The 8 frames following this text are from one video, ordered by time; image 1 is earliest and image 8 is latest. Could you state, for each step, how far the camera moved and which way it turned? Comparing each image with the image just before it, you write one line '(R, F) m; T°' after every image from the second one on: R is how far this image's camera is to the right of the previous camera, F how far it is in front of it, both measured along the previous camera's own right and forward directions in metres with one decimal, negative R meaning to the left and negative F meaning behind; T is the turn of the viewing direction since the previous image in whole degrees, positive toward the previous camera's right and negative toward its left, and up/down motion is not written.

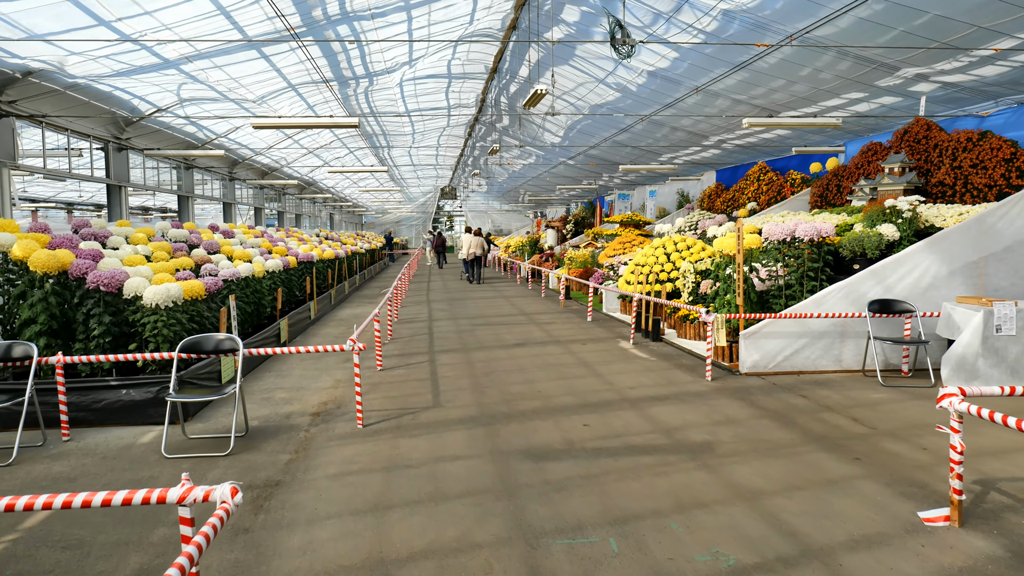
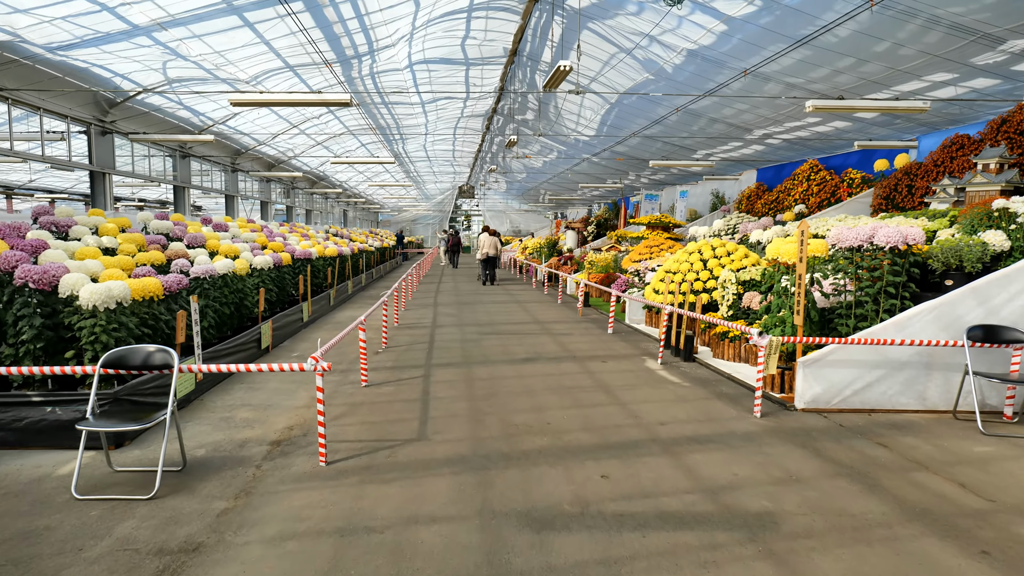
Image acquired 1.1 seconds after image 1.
(+0.1, +0.9) m; -2°
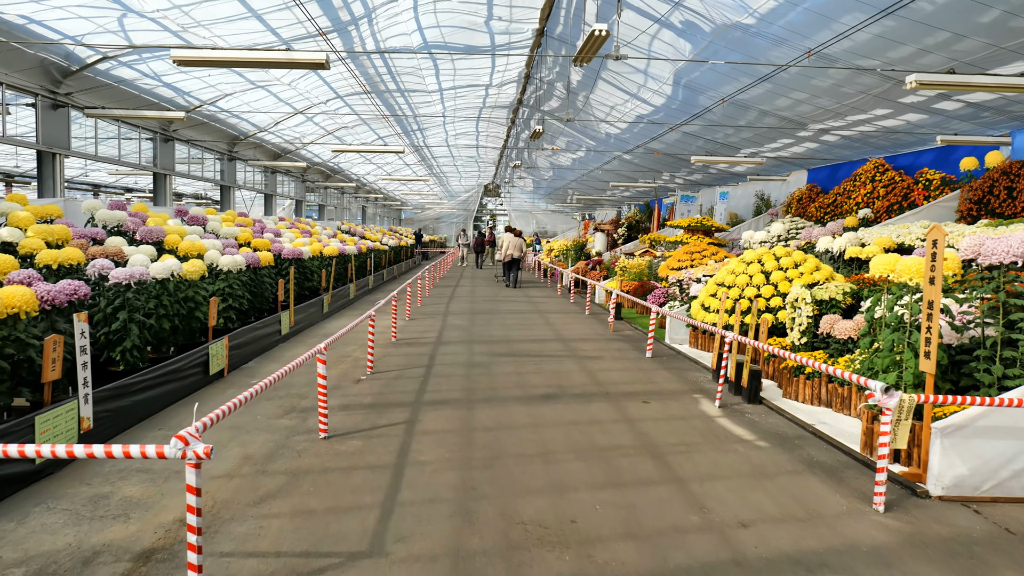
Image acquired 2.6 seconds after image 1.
(+0.1, +1.5) m; -2°
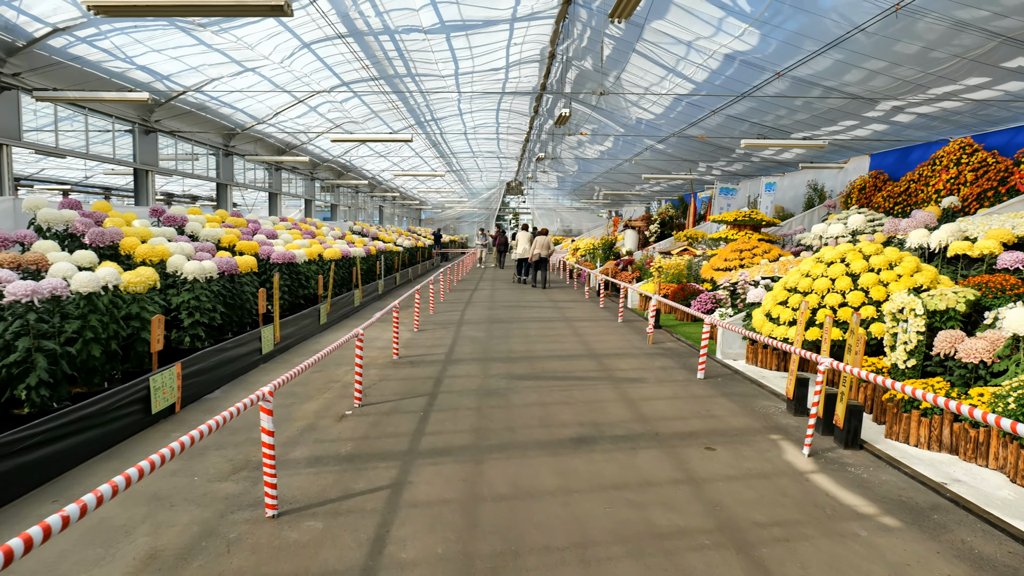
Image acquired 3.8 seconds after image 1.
(0.0, +1.2) m; -2°
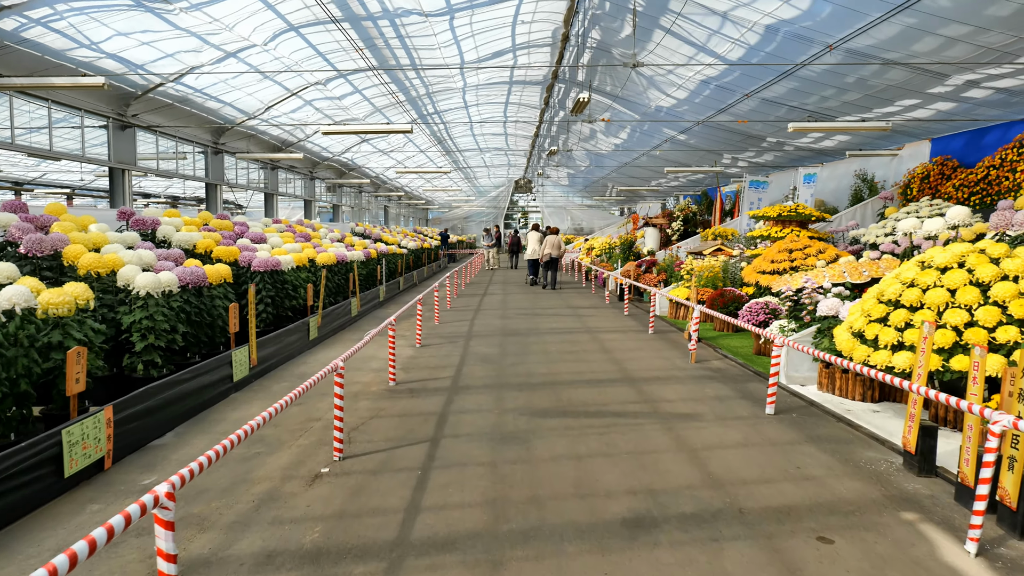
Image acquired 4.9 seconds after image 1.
(-0.1, +1.3) m; -1°
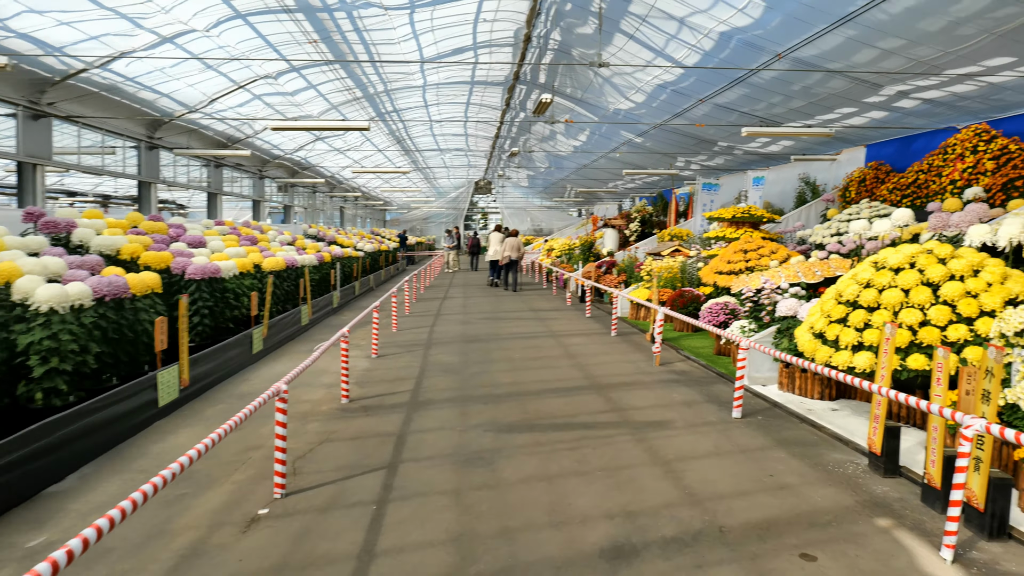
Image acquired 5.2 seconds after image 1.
(0.0, +0.2) m; +4°
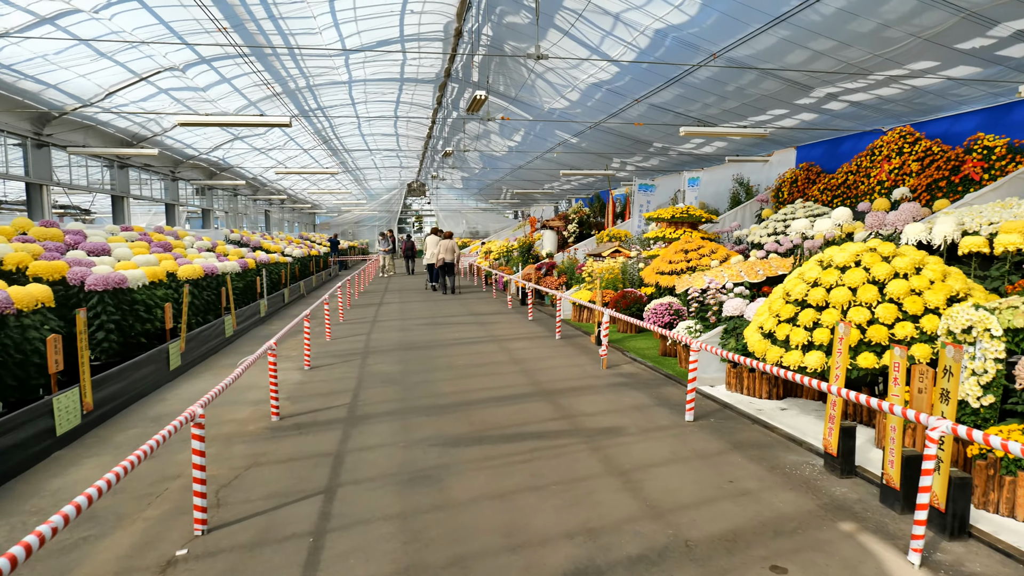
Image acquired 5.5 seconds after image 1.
(-0.1, +0.2) m; +6°
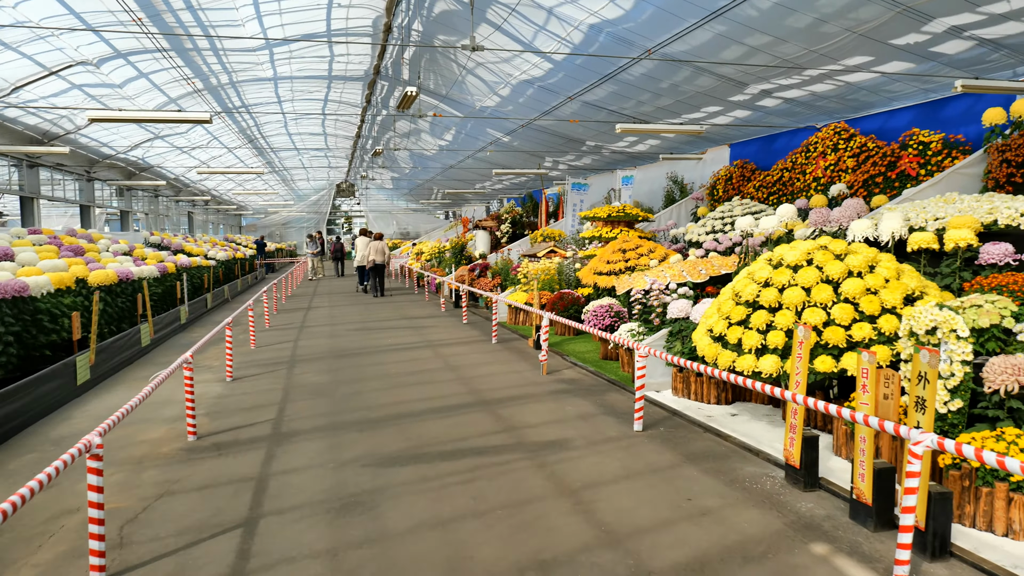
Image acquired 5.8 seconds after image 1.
(0.0, +0.4) m; +6°
